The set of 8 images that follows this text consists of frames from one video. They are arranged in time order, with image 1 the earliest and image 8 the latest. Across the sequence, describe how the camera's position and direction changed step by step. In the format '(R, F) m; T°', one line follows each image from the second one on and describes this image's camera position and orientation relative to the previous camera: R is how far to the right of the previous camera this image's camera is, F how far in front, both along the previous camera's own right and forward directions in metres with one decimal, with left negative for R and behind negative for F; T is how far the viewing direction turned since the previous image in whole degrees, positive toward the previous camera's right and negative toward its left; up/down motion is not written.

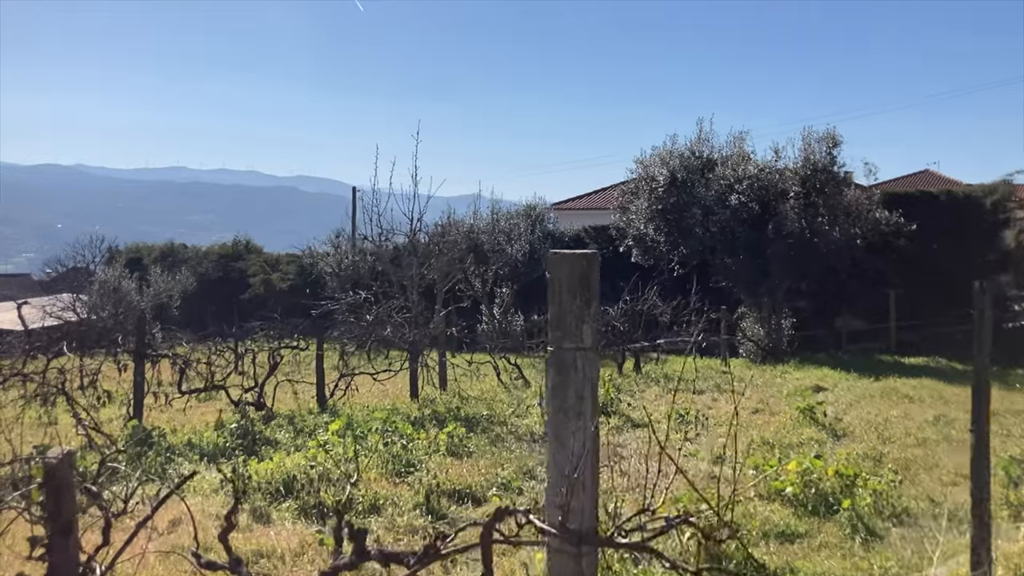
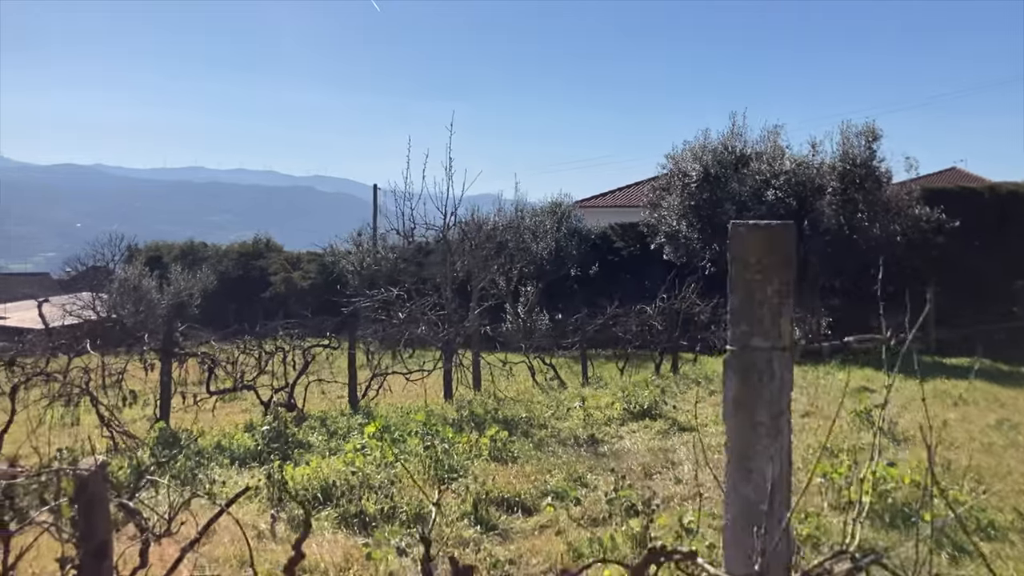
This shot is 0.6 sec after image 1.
(-0.2, +0.4) m; -1°
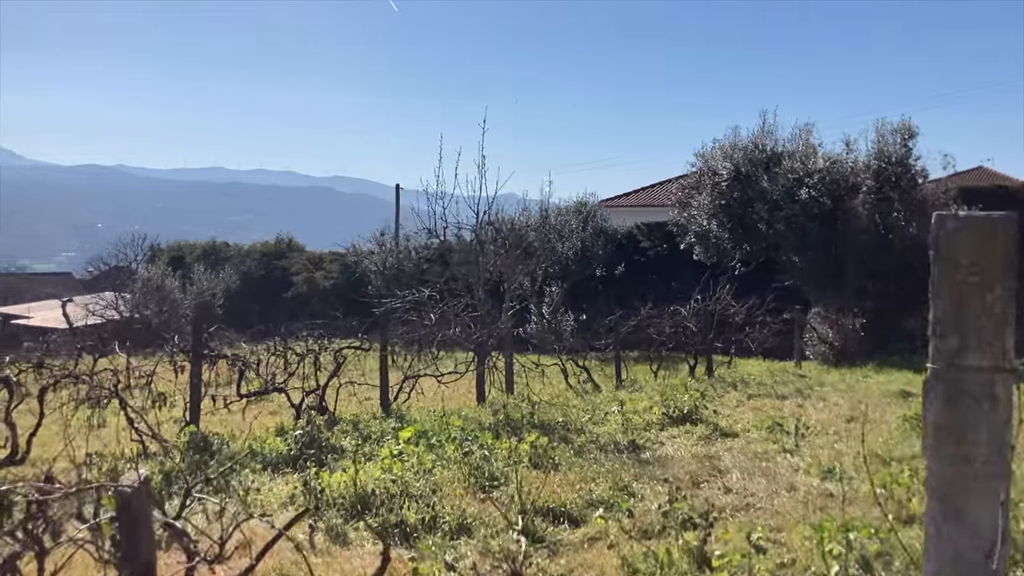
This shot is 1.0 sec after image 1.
(-0.2, +0.2) m; -1°
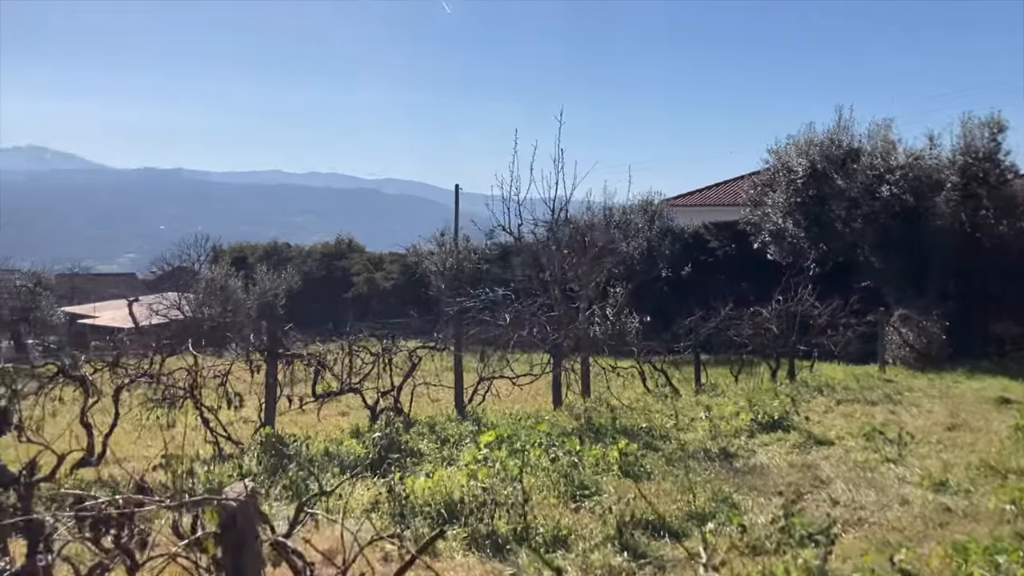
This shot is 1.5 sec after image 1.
(-0.2, +0.3) m; -3°
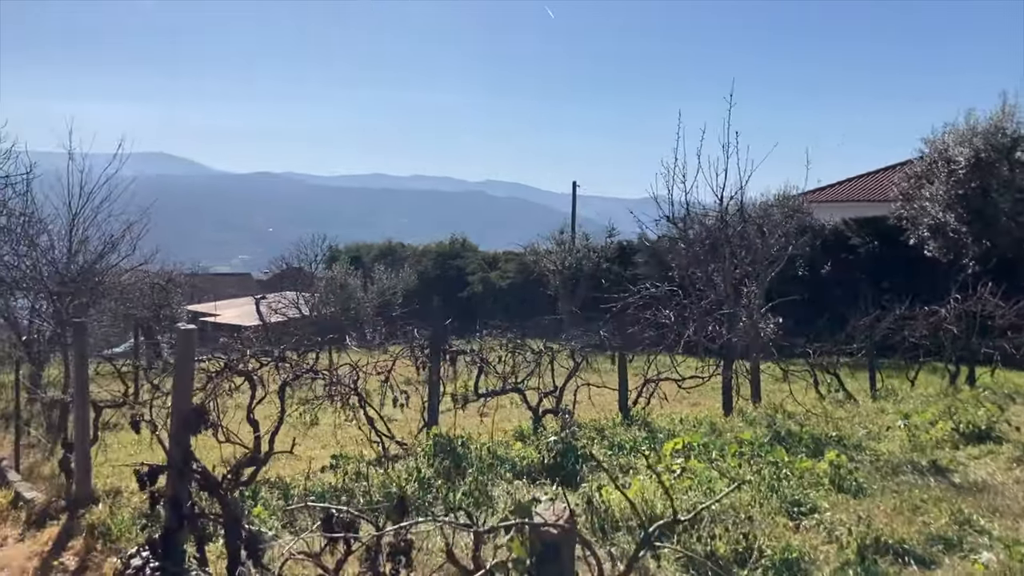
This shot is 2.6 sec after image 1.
(-0.6, +0.5) m; -6°
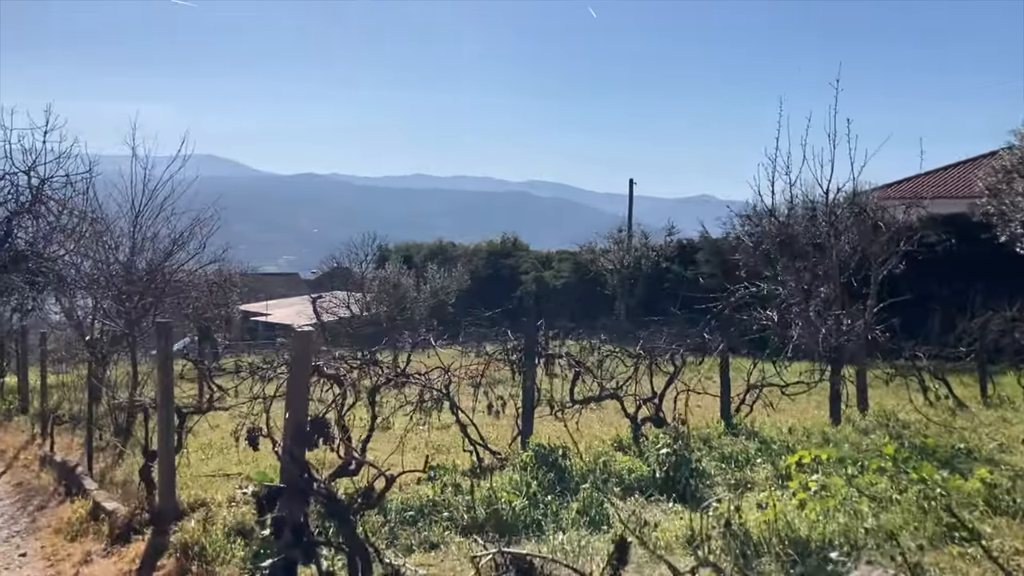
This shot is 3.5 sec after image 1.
(-0.4, +0.5) m; -3°
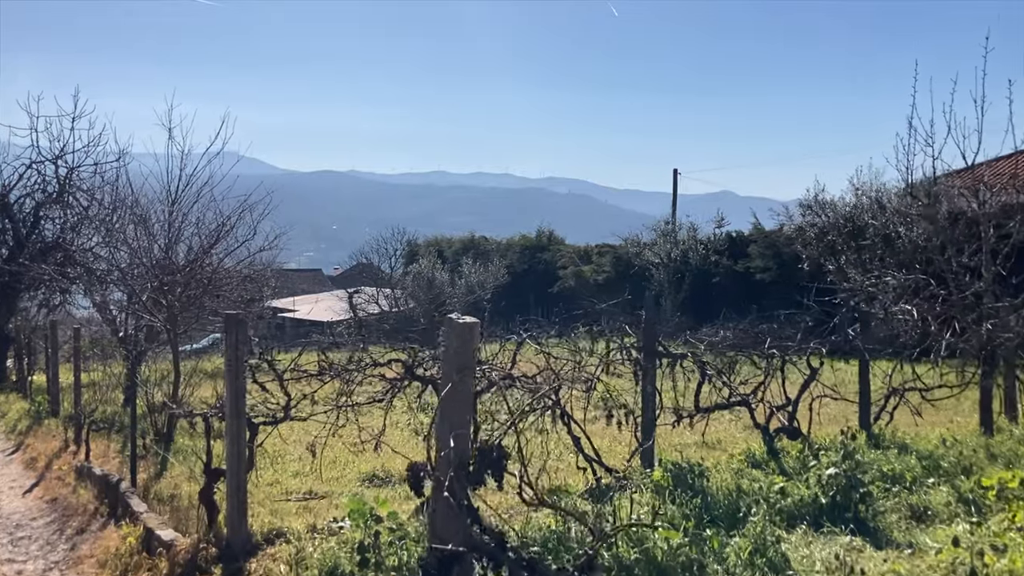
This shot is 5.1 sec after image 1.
(-0.6, +1.0) m; -1°
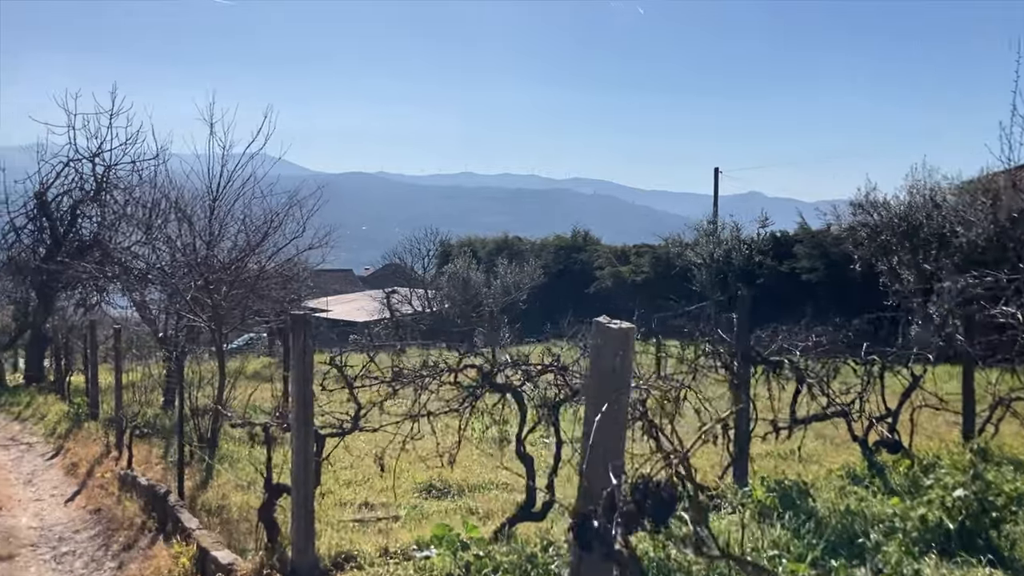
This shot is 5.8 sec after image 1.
(-0.3, +0.4) m; -2°
